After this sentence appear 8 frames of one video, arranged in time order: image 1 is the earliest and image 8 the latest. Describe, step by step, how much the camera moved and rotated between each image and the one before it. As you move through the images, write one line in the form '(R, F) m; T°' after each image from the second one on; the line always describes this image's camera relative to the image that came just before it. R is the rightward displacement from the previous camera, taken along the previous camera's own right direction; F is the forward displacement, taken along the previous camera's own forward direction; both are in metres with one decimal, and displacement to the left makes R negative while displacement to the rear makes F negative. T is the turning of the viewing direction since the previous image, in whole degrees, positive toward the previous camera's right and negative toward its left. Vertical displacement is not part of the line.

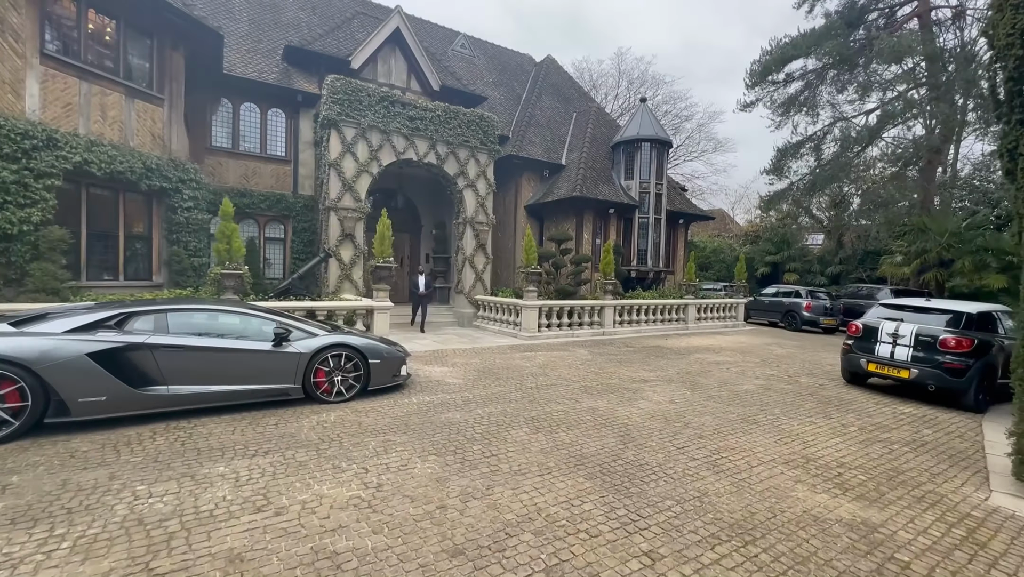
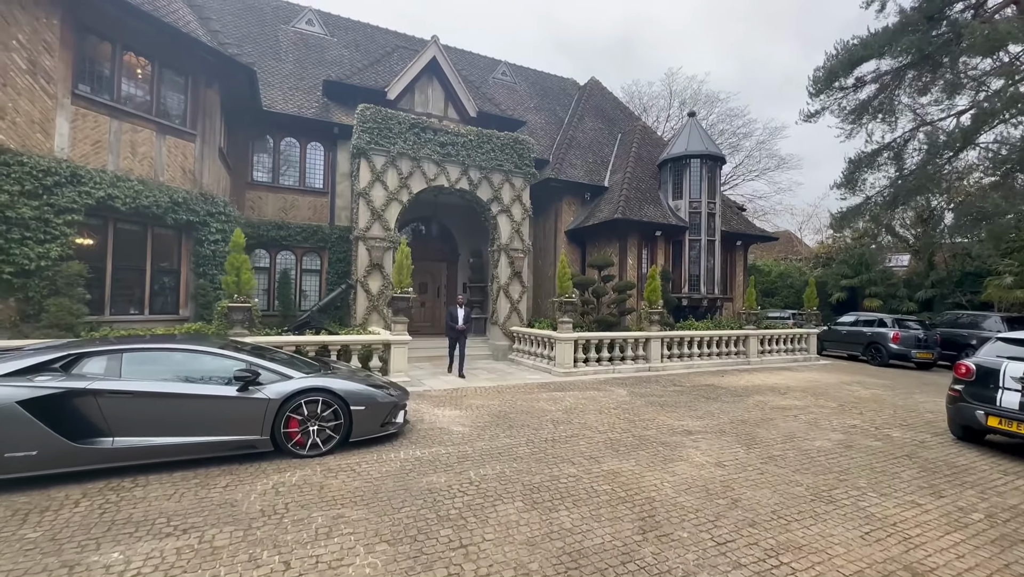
(+0.6, +1.0) m; -7°
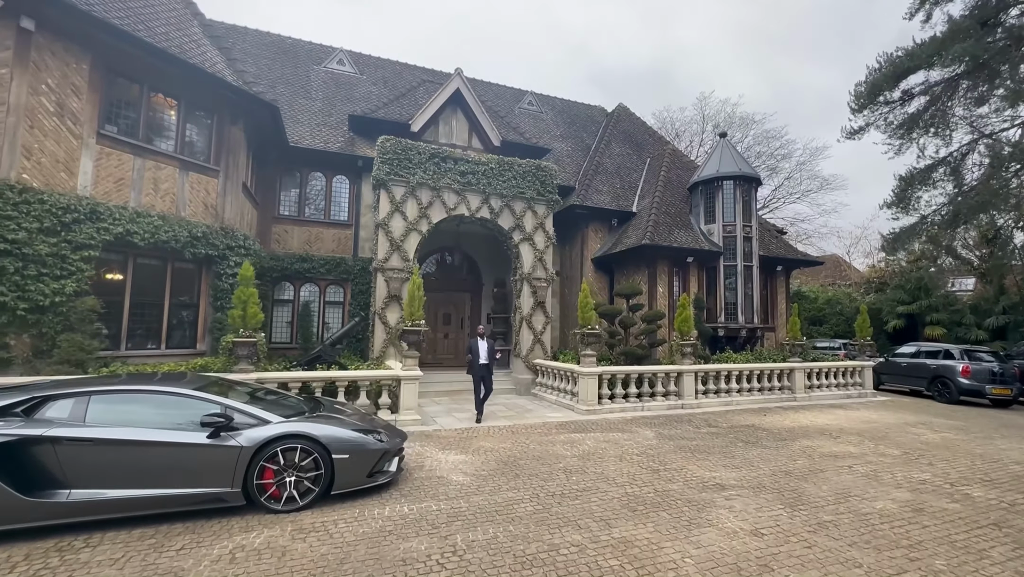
(+0.4, +0.6) m; -4°
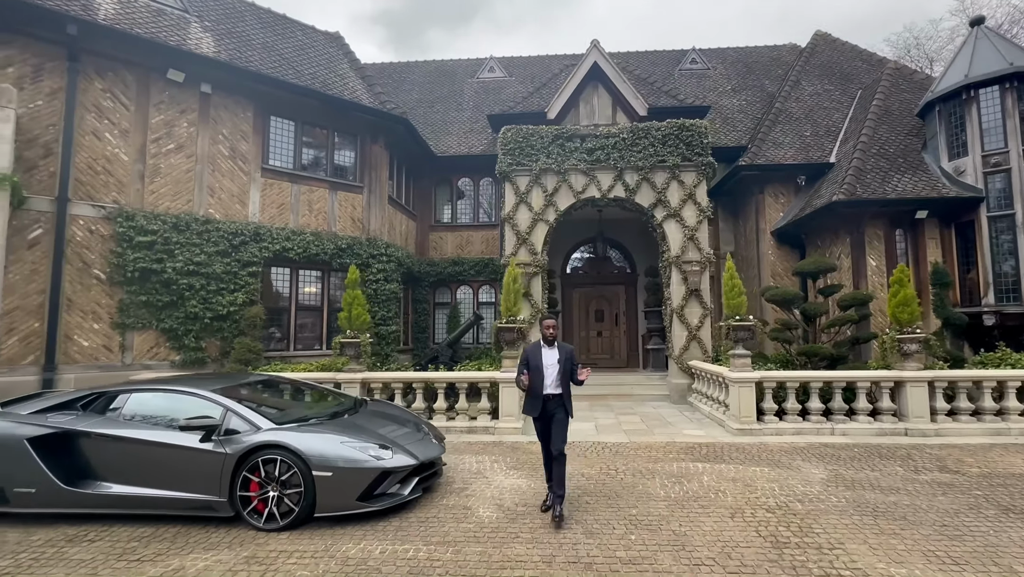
(+1.7, +1.8) m; -25°
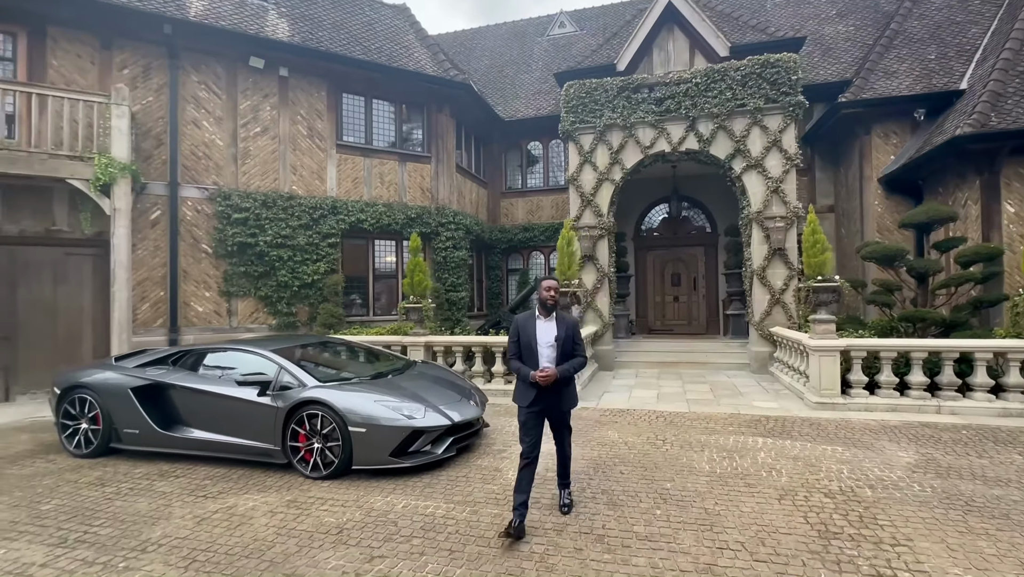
(+0.6, +0.2) m; -11°
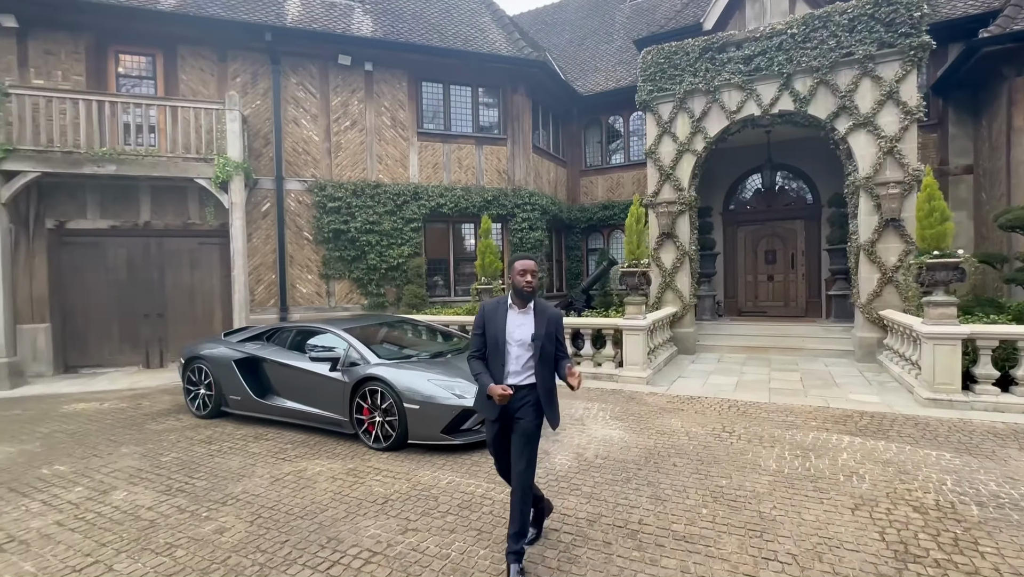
(+0.5, +0.1) m; -12°
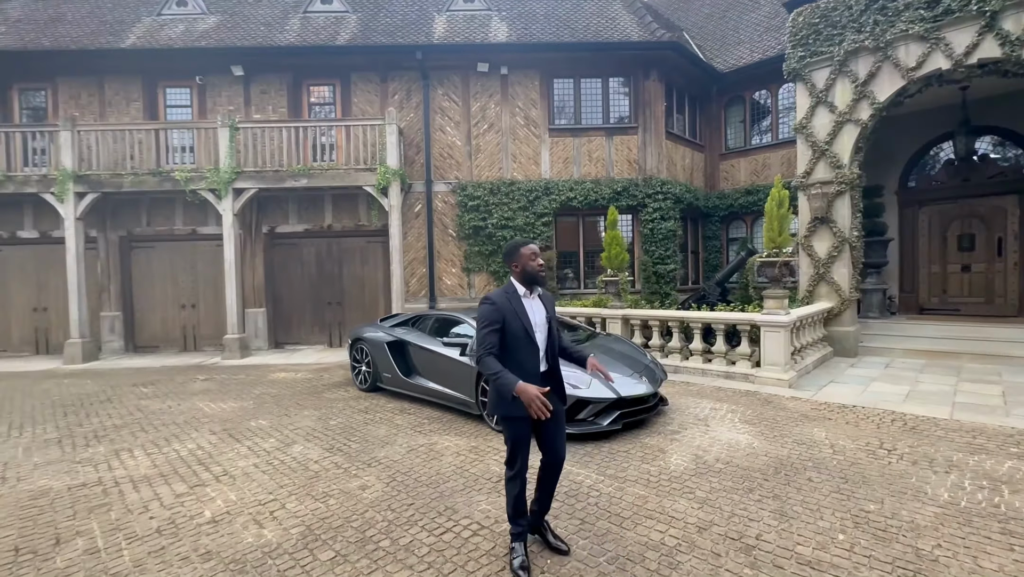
(+0.4, -0.1) m; -17°
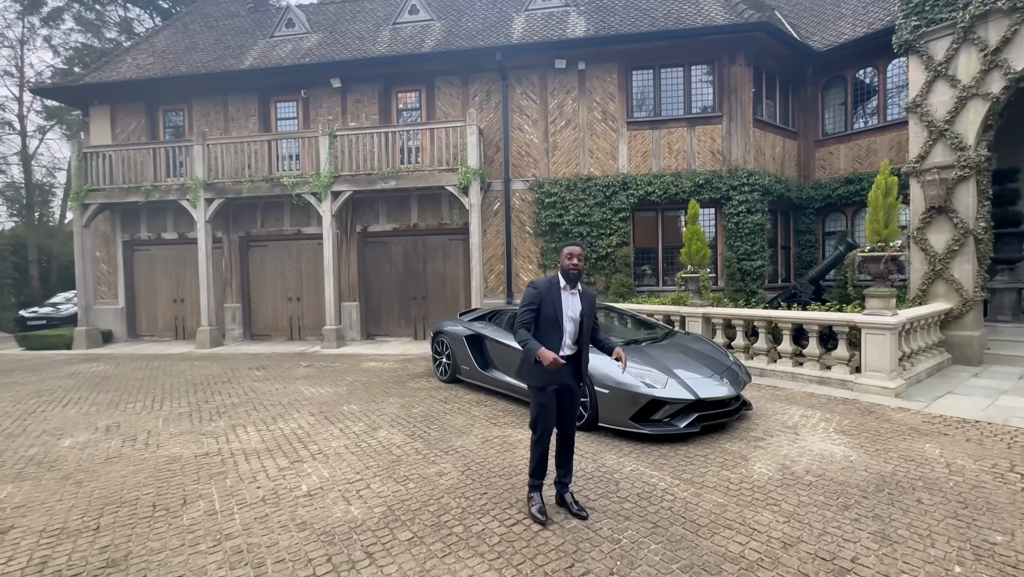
(+0.2, -0.1) m; -10°
